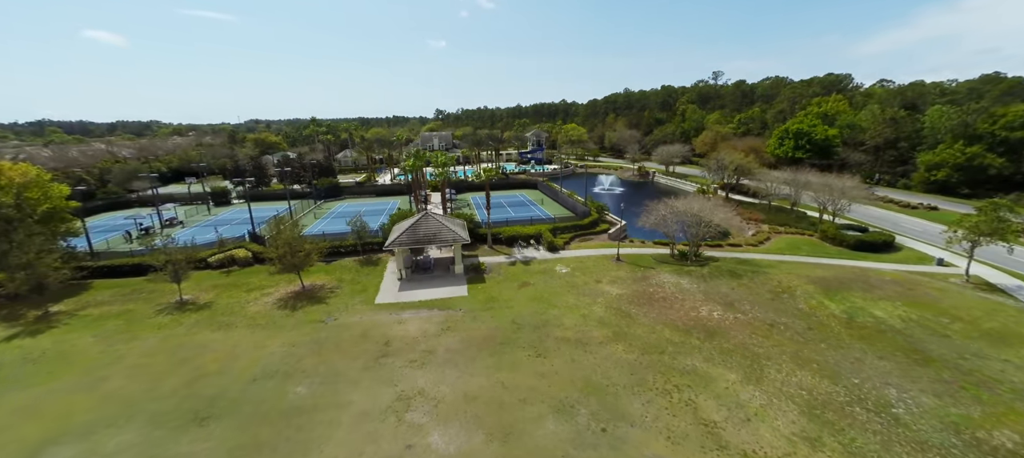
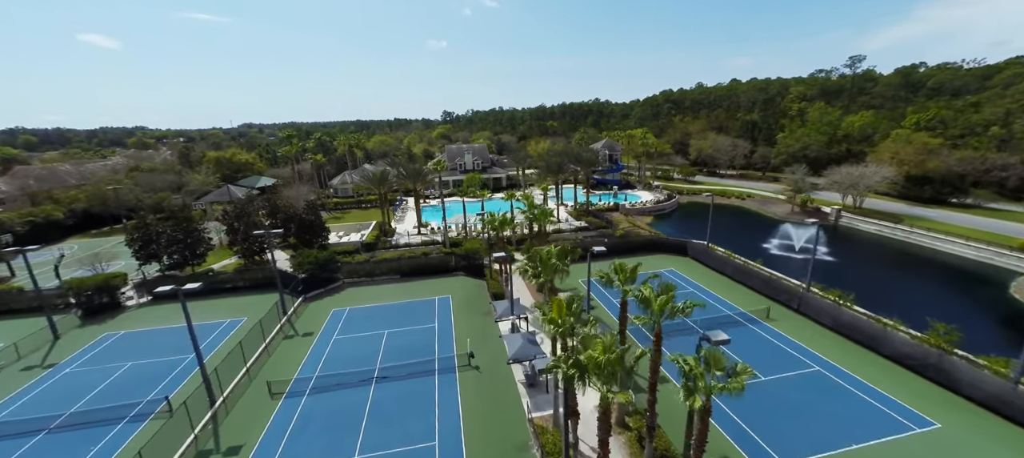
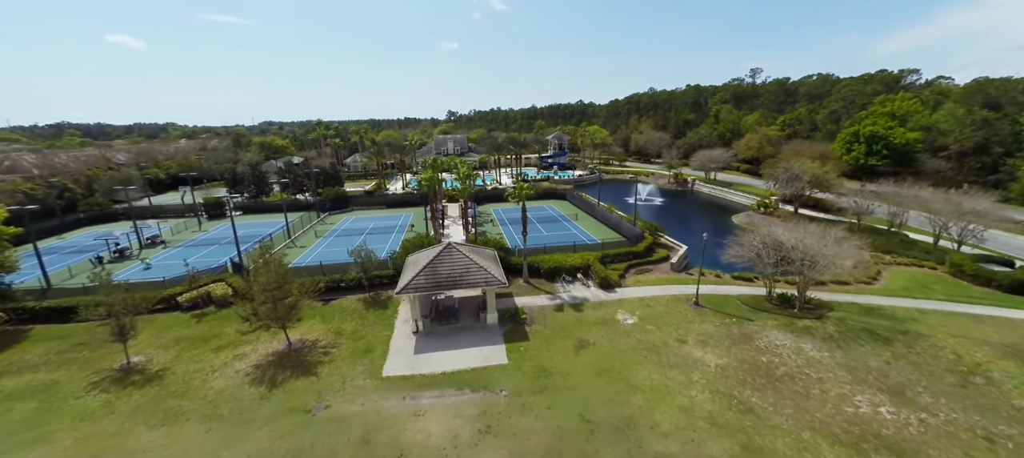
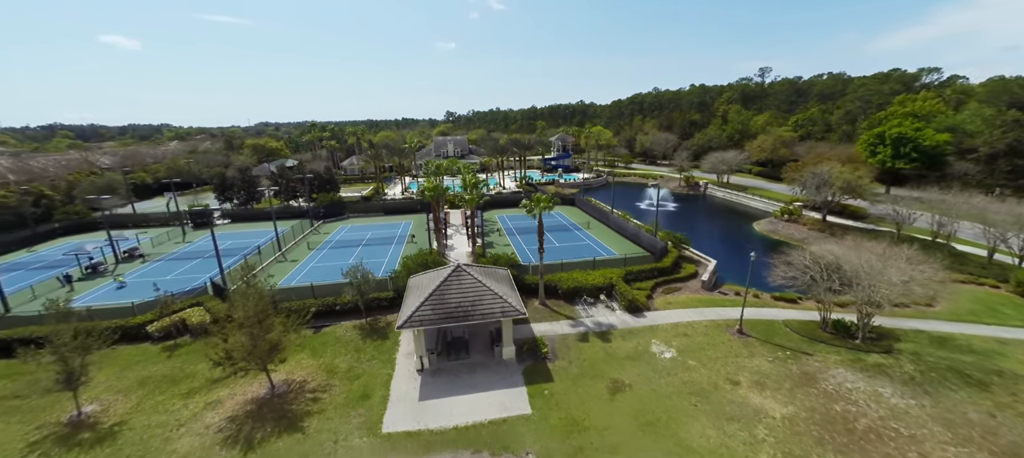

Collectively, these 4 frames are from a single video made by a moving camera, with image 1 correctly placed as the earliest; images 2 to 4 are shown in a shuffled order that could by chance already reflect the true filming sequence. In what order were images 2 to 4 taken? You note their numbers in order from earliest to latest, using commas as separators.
3, 4, 2
